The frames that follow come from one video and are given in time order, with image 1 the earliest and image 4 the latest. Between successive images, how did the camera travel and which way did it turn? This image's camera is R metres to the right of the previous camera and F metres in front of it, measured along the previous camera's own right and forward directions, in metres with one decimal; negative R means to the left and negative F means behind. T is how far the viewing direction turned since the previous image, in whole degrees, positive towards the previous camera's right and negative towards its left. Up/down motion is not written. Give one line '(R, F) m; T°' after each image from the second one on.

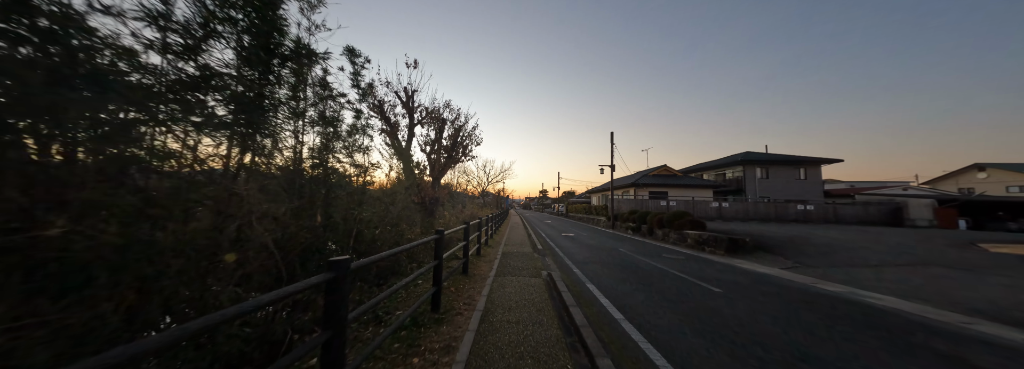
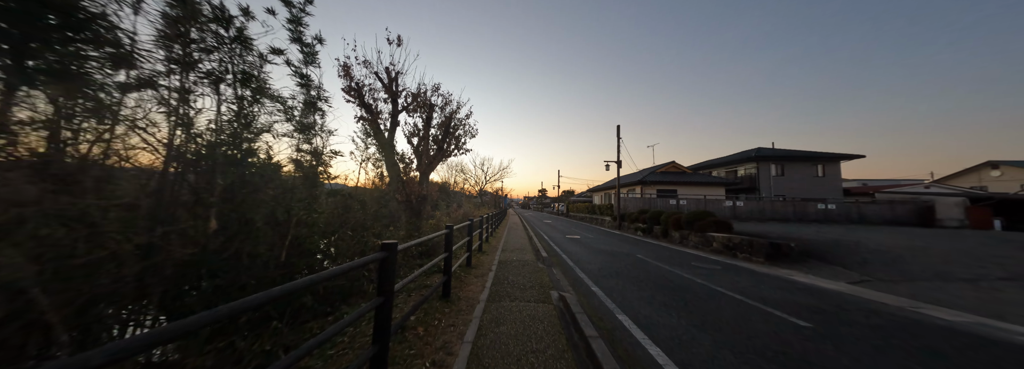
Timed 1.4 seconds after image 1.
(0.0, +1.5) m; 0°
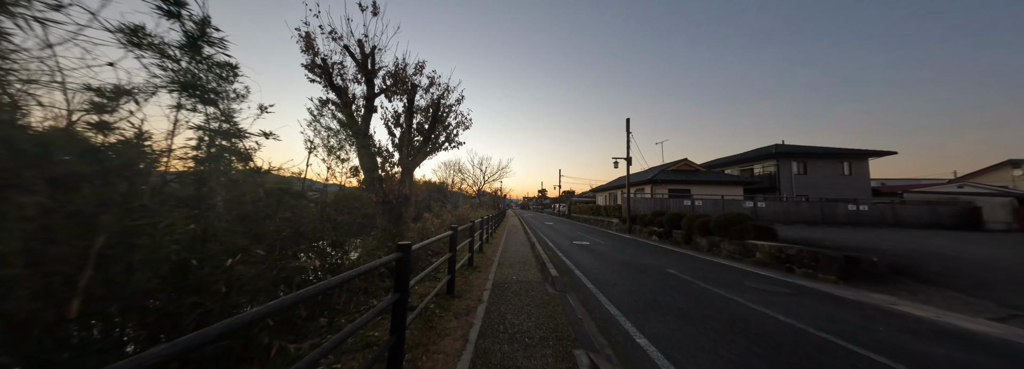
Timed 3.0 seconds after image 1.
(0.0, +1.7) m; 0°
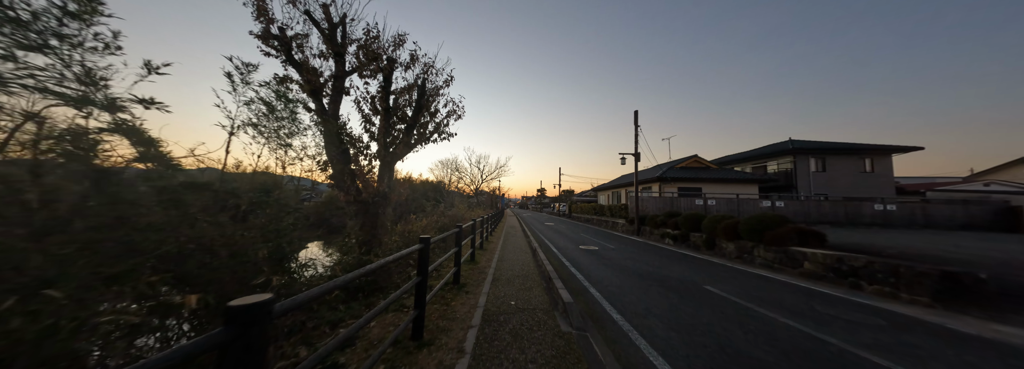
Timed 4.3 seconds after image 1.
(0.0, +1.4) m; 0°
